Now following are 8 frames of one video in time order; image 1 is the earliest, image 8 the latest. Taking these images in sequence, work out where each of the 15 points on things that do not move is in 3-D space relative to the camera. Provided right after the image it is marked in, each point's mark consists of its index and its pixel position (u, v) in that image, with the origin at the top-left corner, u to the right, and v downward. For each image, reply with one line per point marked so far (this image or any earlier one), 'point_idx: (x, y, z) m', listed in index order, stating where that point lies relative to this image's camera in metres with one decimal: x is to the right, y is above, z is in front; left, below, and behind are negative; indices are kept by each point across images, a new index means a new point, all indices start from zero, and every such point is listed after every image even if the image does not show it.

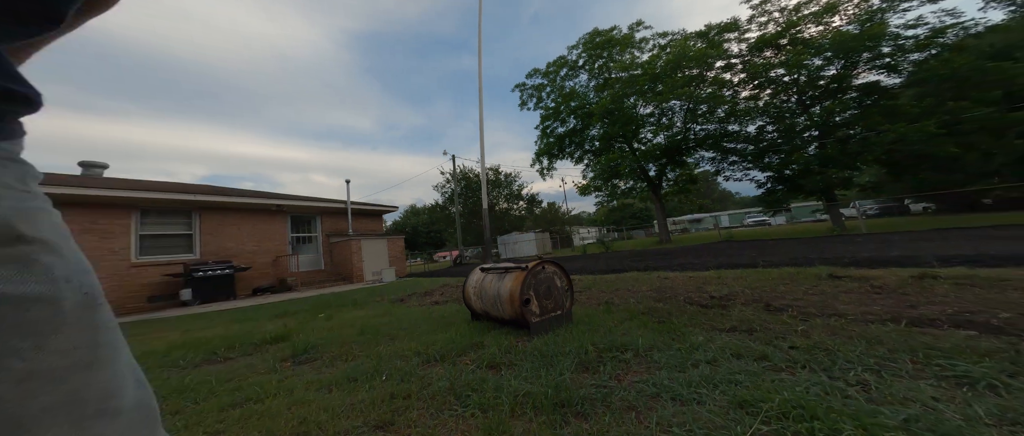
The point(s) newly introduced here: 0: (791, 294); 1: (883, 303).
0: (+2.5, -0.7, +3.0) m
1: (+2.7, -0.6, +2.4) m
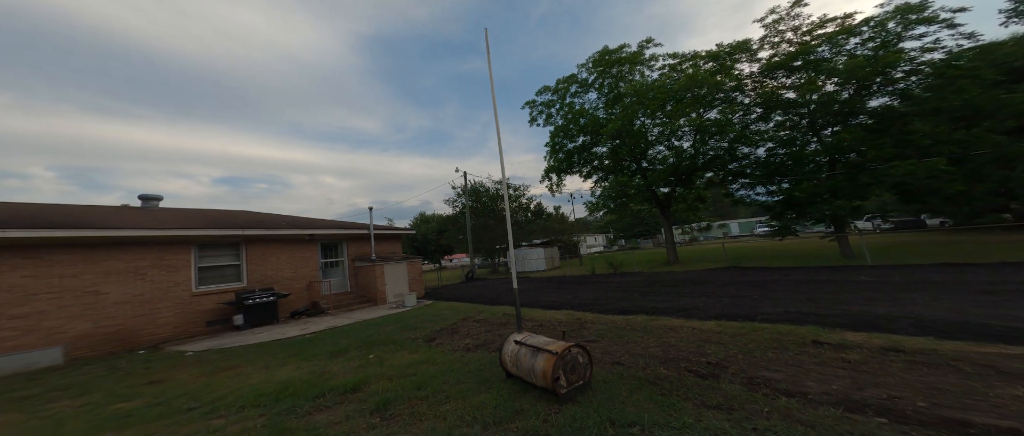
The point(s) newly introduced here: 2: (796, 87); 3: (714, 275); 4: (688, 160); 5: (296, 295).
0: (+2.9, -1.6, +3.6) m
1: (+3.0, -1.5, +3.0) m
2: (+13.6, +6.4, +15.7) m
3: (+7.1, -2.0, +11.6) m
4: (+10.1, +3.3, +18.6) m
5: (-7.6, -2.7, +12.1) m
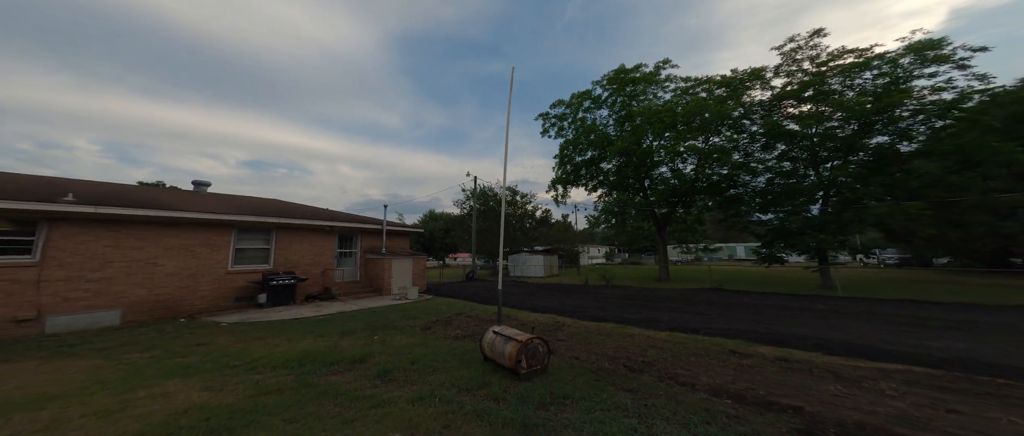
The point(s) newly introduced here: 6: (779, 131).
0: (+2.5, -2.1, +4.7) m
1: (+2.6, -2.0, +4.0) m
2: (+14.2, +5.0, +16.5) m
3: (+6.9, -2.9, +12.4) m
4: (+10.5, +2.1, +19.4) m
5: (-7.8, -2.4, +13.4) m
6: (+13.2, +4.3, +16.1) m
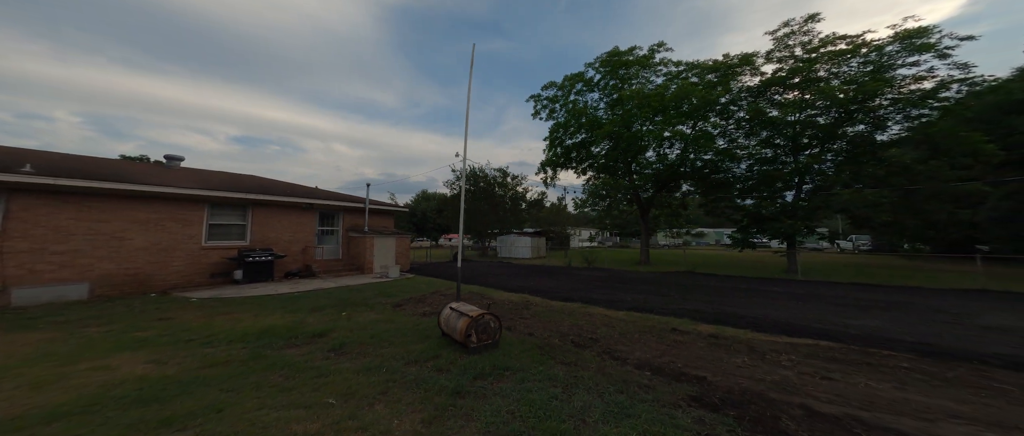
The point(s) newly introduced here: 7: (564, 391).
0: (+1.7, -1.9, +4.9) m
1: (+1.9, -1.8, +4.3) m
2: (+13.4, +5.6, +16.5) m
3: (+6.0, -2.3, +12.8) m
4: (+9.7, +3.0, +19.5) m
5: (-8.7, -1.5, +13.5) m
6: (+12.4, +4.9, +16.2) m
7: (+0.6, -1.9, +3.5) m
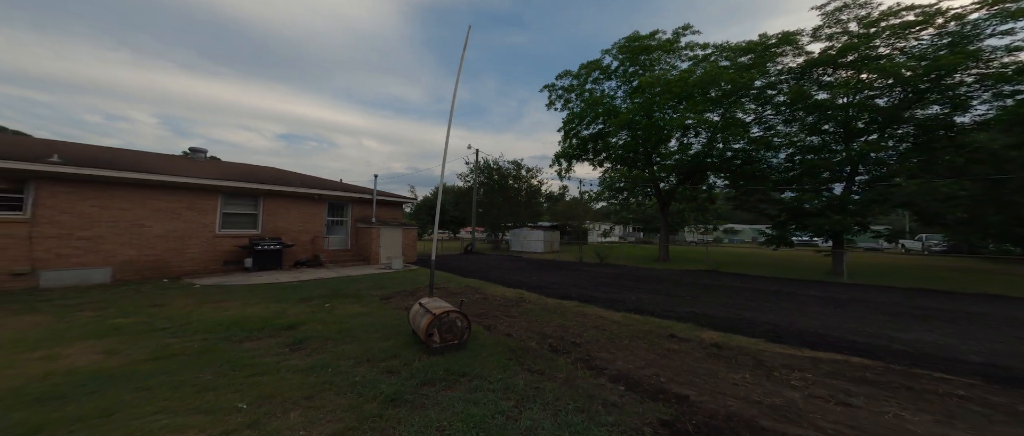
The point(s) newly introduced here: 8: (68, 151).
0: (+1.3, -1.7, +4.2) m
1: (+1.4, -1.6, +3.6) m
2: (+13.9, +5.8, +14.8) m
3: (+6.2, -2.1, +11.8) m
4: (+10.4, +3.3, +18.2) m
5: (-8.4, -1.1, +13.6) m
6: (+12.9, +5.1, +14.6) m
7: (0.0, -1.7, +3.0) m
8: (-14.0, +2.1, +10.5) m
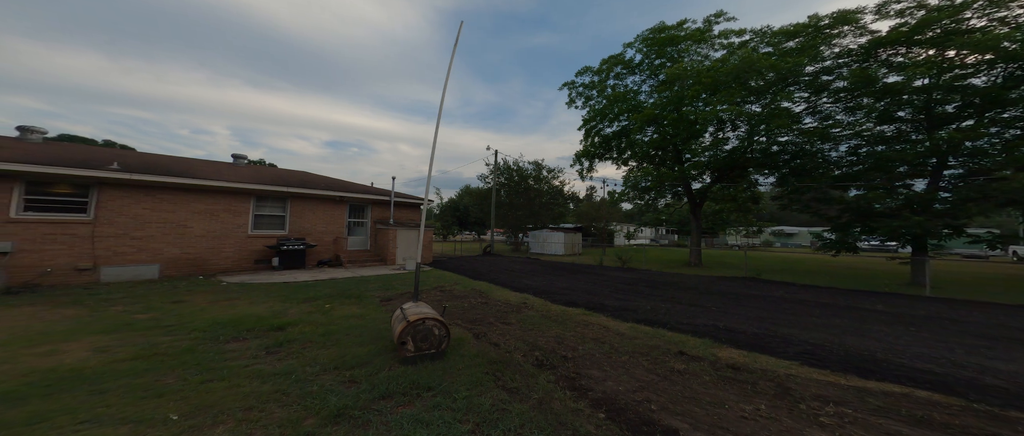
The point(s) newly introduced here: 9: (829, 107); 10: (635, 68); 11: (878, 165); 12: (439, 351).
0: (+1.1, -1.7, +3.7) m
1: (+1.1, -1.6, +3.0) m
2: (+14.6, +5.8, +13.1) m
3: (+6.6, -2.1, +10.7) m
4: (+11.4, +3.3, +16.7) m
5: (-7.7, -1.2, +13.9) m
6: (+13.6, +5.1, +12.9) m
7: (-0.3, -1.6, +2.5) m
8: (-13.6, +2.1, +11.3) m
9: (+13.8, +4.9, +14.8) m
10: (+7.7, +9.2, +20.1) m
11: (+13.7, +2.0, +13.1) m
12: (-0.9, -1.6, +4.1) m
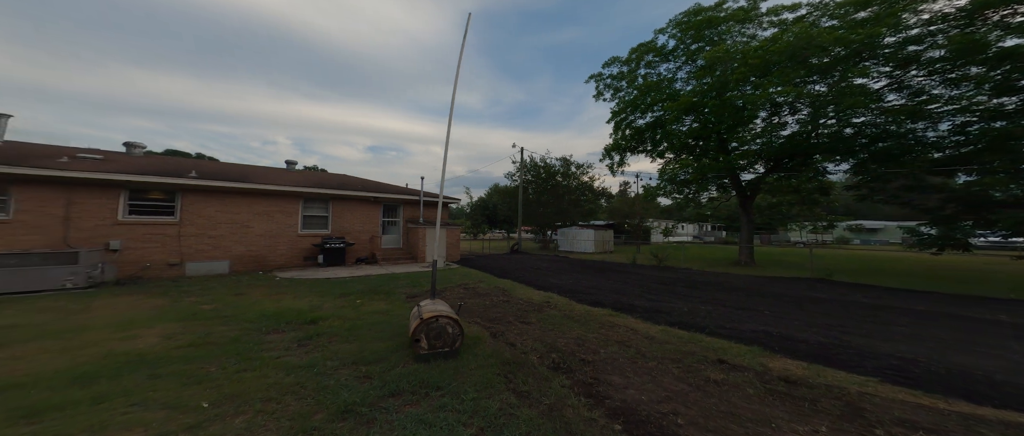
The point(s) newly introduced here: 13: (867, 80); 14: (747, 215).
0: (+1.2, -1.6, +3.4) m
1: (+1.2, -1.5, +2.7) m
2: (+15.5, +6.0, +11.4) m
3: (+7.5, -2.0, +9.8) m
4: (+12.7, +3.5, +15.3) m
5: (-6.6, -1.1, +14.4) m
6: (+14.5, +5.3, +11.3) m
7: (-0.3, -1.6, +2.4) m
8: (-12.7, +2.1, +12.4) m
9: (+14.9, +5.1, +13.2) m
10: (+9.3, +9.4, +19.0) m
11: (+14.7, +2.2, +11.5) m
12: (-0.7, -1.6, +4.0) m
13: (+13.9, +5.5, +14.0) m
14: (+13.3, 0.0, +18.9) m
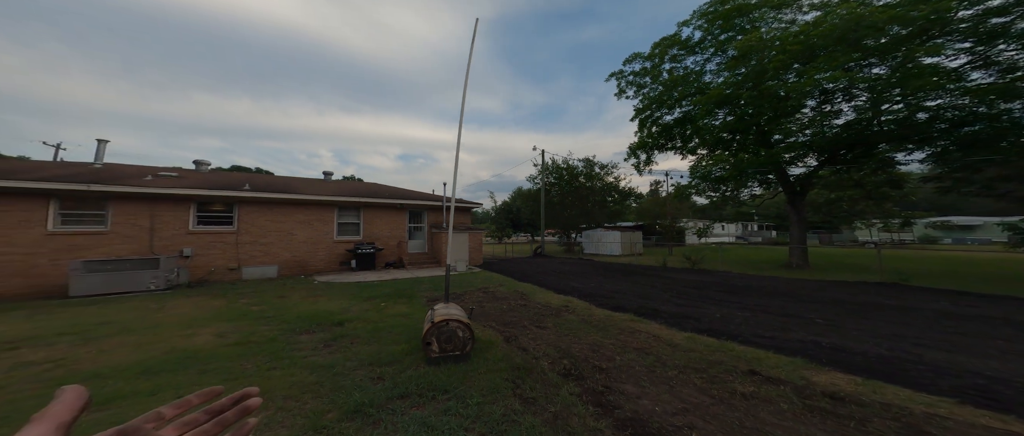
0: (+1.3, -1.6, +3.2) m
1: (+1.2, -1.5, +2.5) m
2: (+16.1, +6.2, +10.1) m
3: (+8.1, -1.9, +9.1) m
4: (+13.7, +3.5, +14.2) m
5: (-5.5, -1.4, +14.8) m
6: (+15.1, +5.5, +10.1) m
7: (-0.3, -1.6, +2.3) m
8: (-11.8, +1.7, +13.4) m
9: (+15.6, +5.2, +11.9) m
10: (+10.5, +9.4, +18.2) m
11: (+15.3, +2.4, +10.2) m
12: (-0.6, -1.6, +3.9) m
13: (+14.7, +5.6, +12.8) m
14: (+14.6, +0.1, +17.6) m
